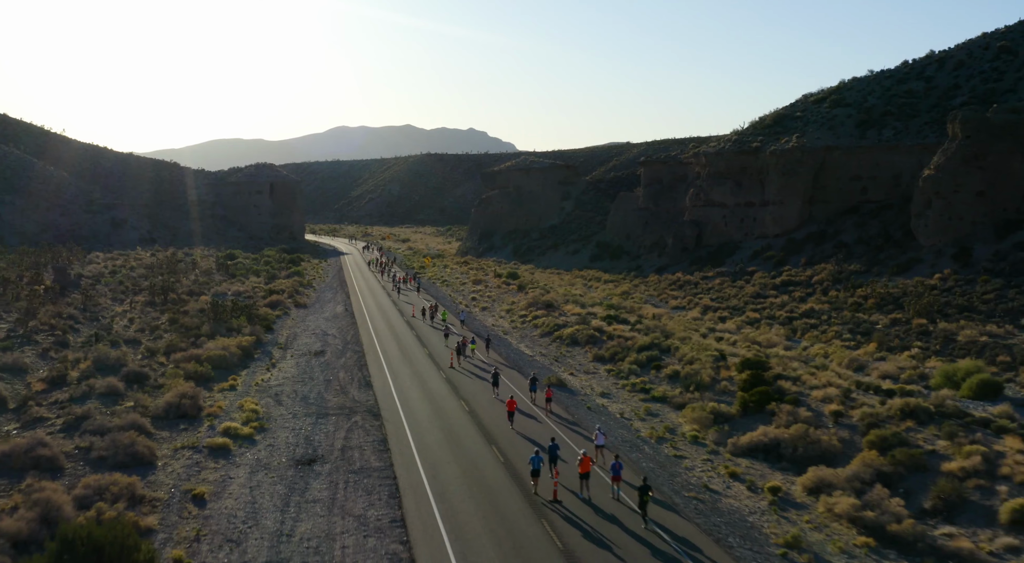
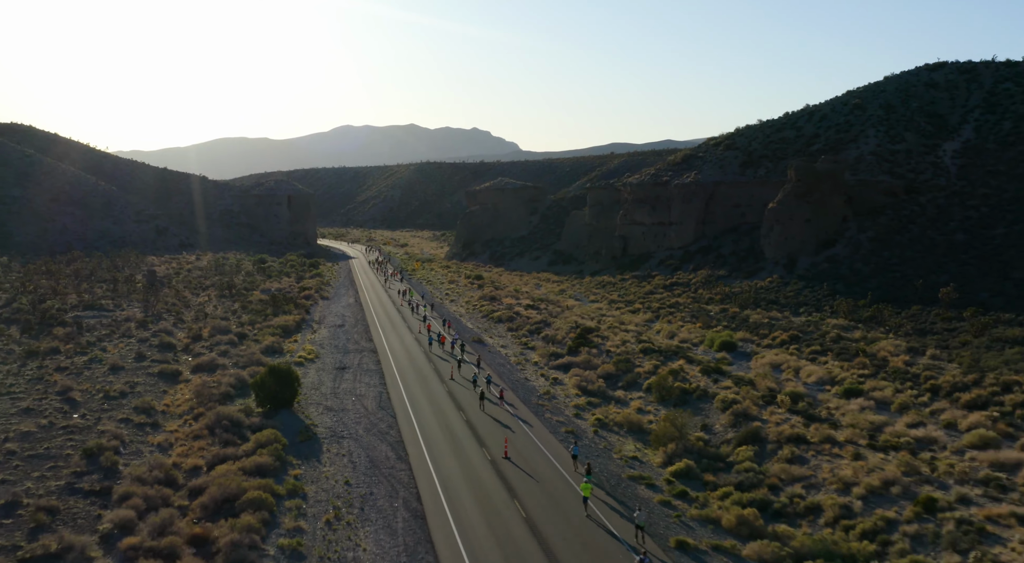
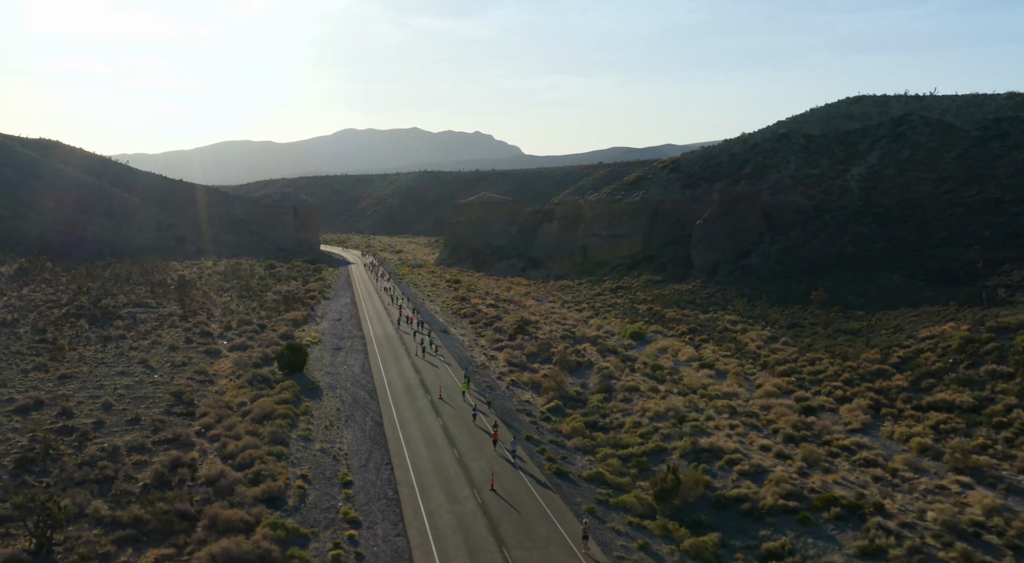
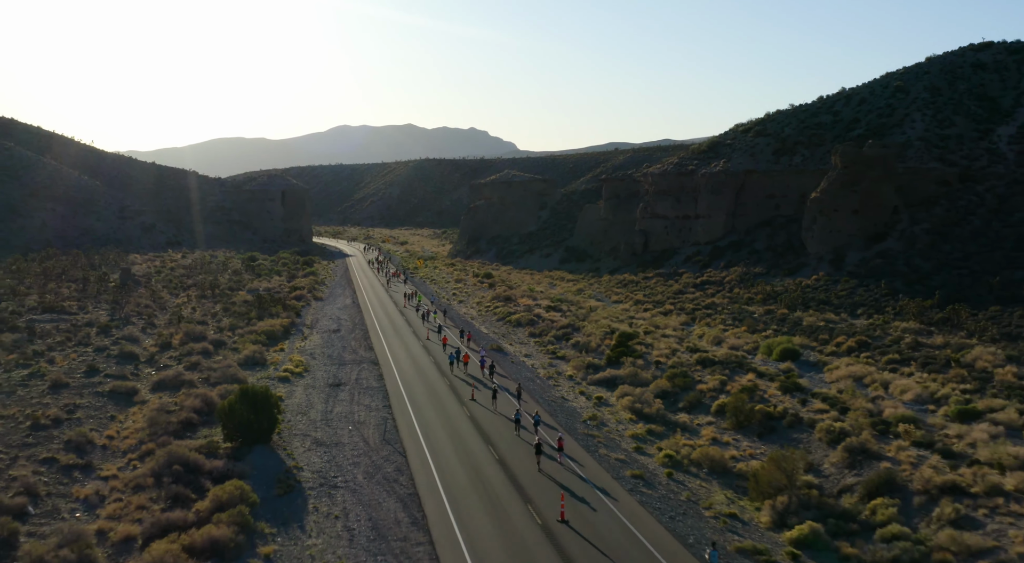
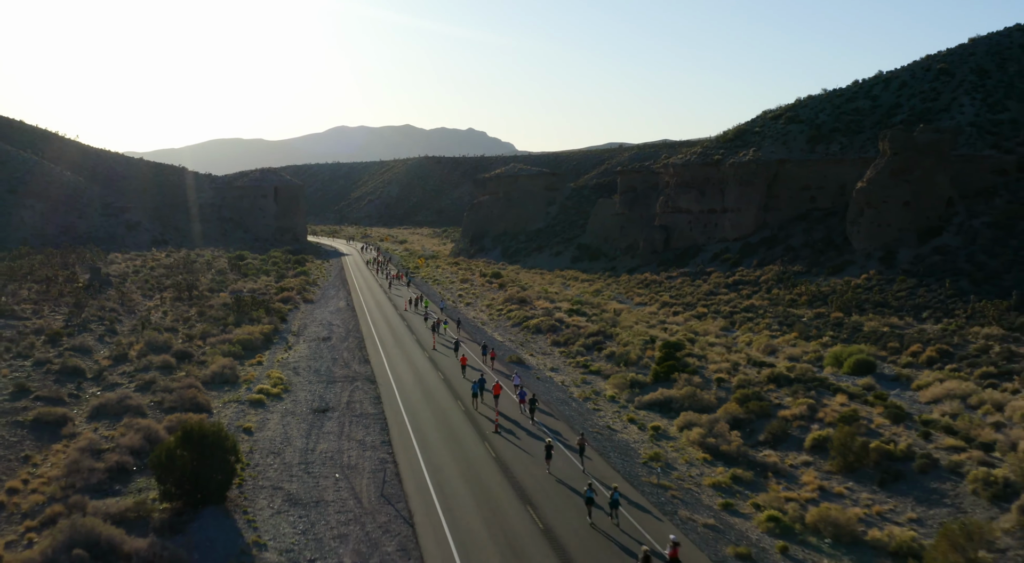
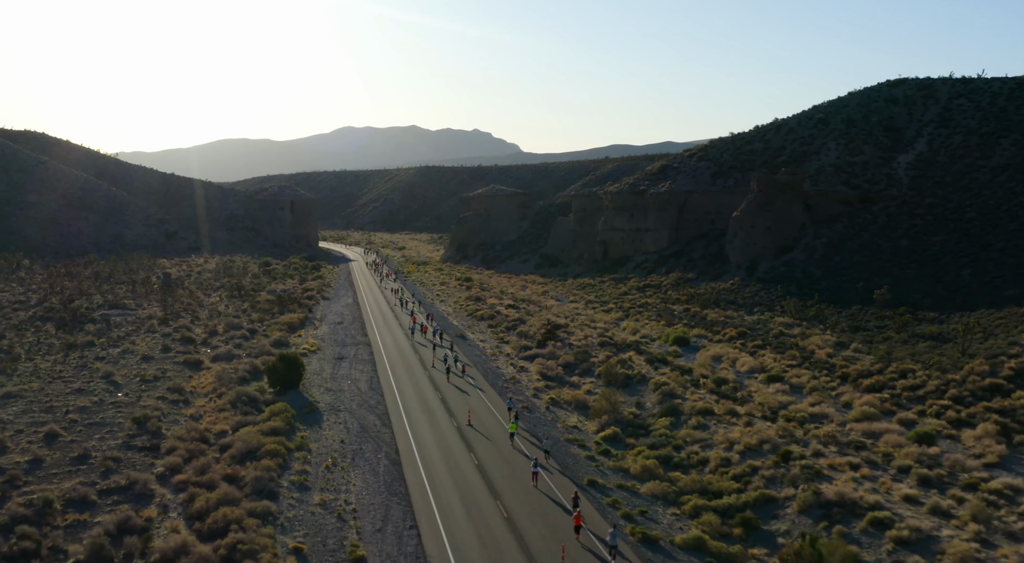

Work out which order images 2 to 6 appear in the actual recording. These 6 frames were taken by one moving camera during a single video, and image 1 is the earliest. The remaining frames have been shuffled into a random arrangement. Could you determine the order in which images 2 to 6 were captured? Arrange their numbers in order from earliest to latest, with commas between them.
5, 4, 2, 6, 3
